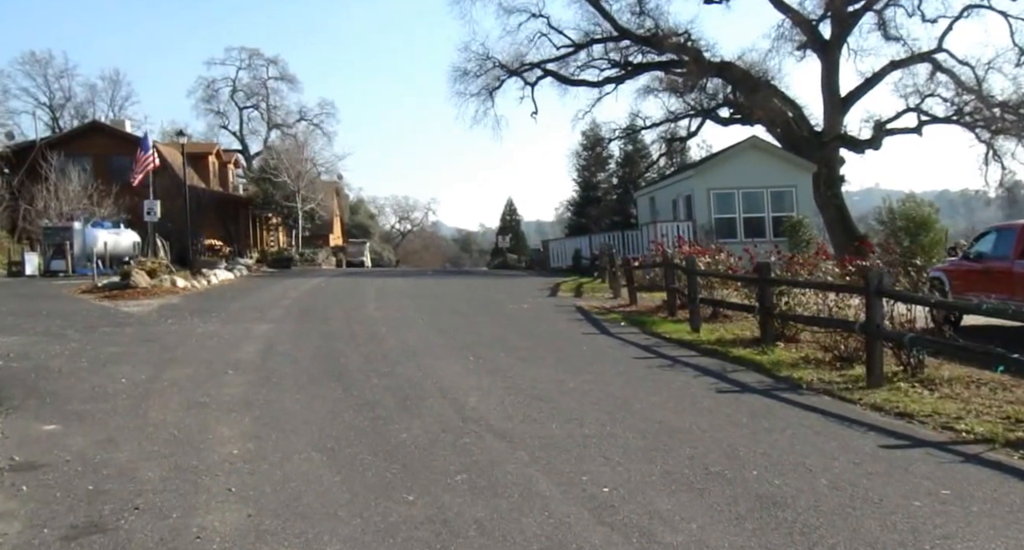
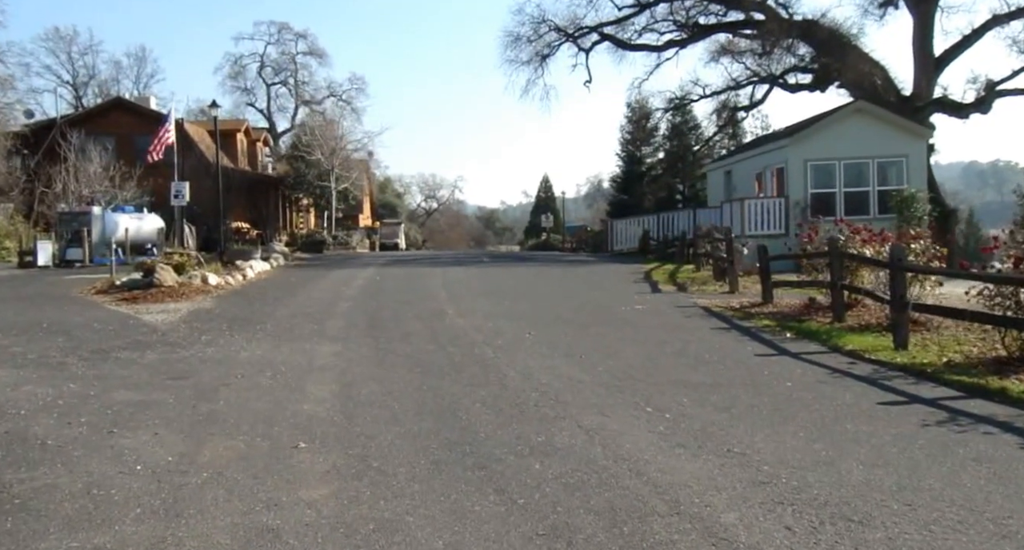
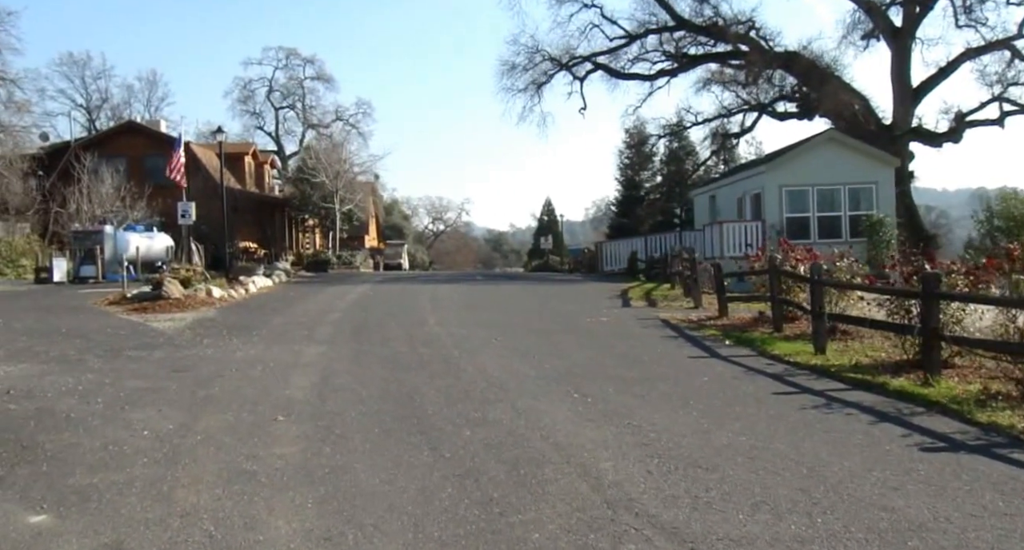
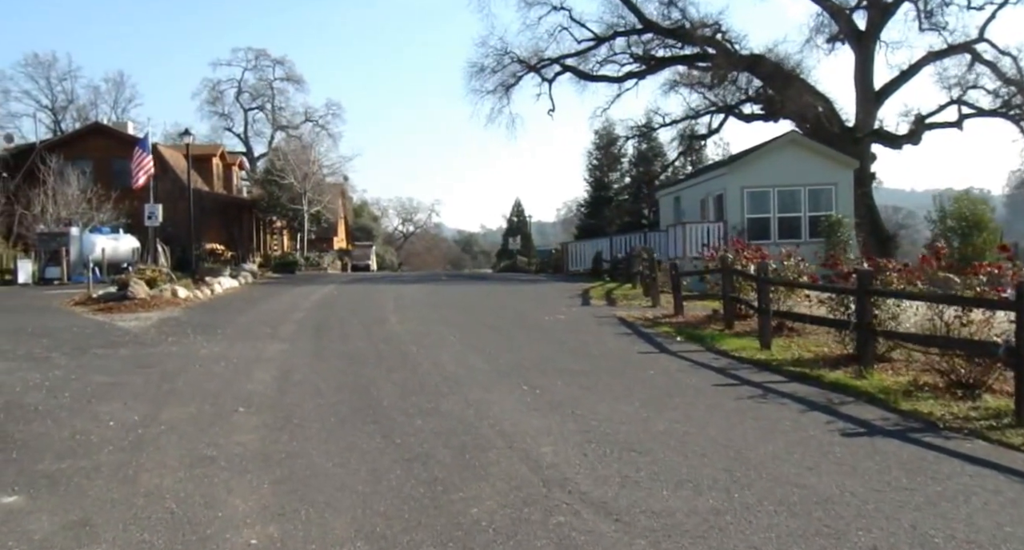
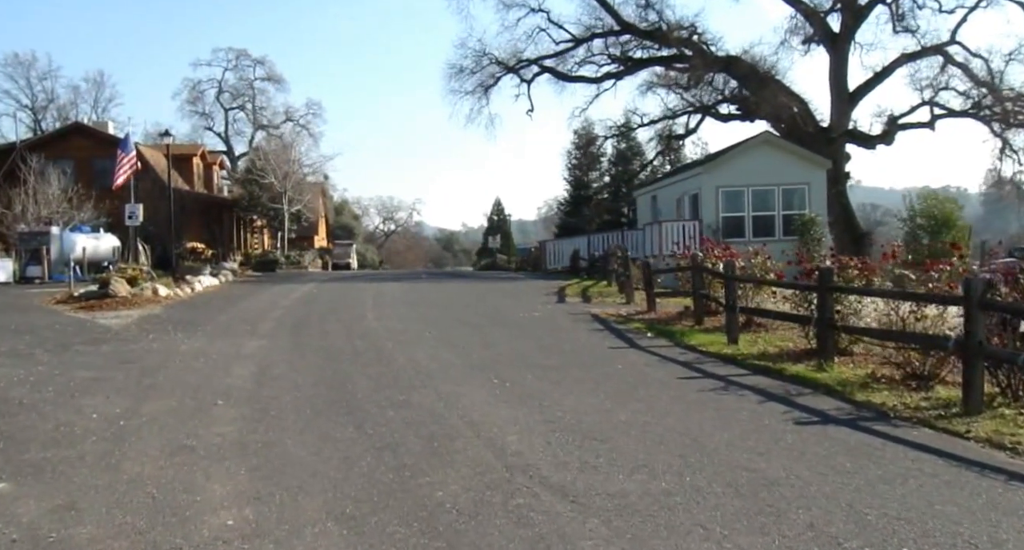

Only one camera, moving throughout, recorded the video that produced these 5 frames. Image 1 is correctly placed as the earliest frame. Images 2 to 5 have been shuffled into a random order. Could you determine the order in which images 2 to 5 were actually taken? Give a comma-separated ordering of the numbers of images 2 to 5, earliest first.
5, 4, 3, 2
